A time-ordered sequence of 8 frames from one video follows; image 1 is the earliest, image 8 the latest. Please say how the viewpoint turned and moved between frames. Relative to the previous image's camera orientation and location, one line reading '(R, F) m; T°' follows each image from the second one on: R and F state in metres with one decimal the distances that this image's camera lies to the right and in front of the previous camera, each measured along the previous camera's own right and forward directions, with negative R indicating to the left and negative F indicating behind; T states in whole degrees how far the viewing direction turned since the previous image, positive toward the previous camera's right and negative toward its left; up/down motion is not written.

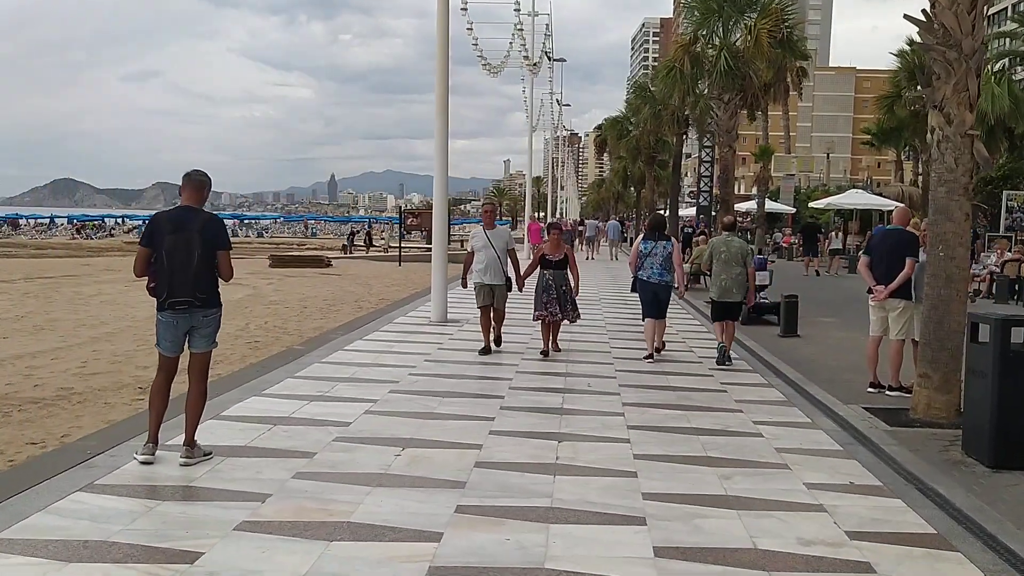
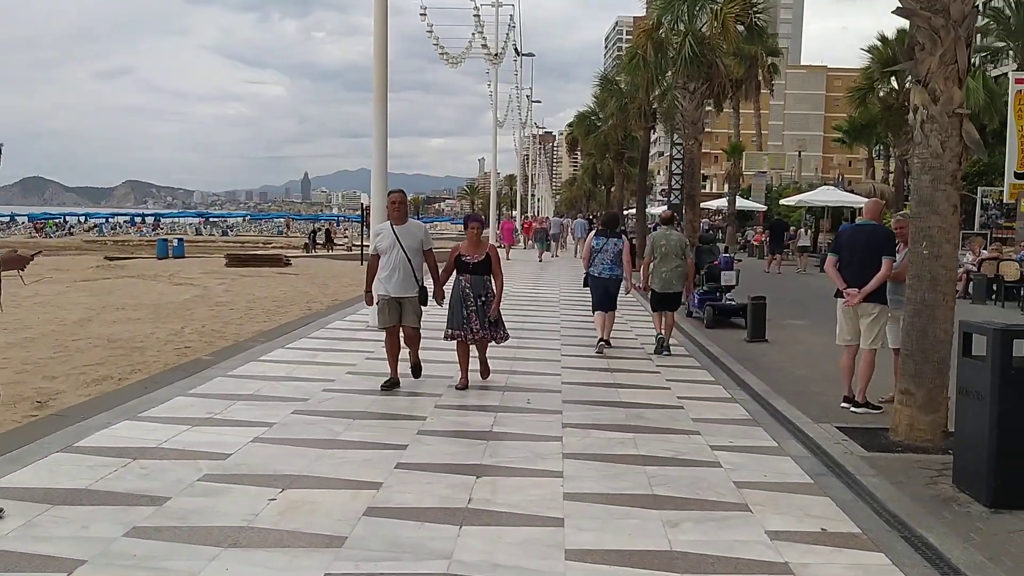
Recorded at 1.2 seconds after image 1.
(+0.4, +1.2) m; +2°
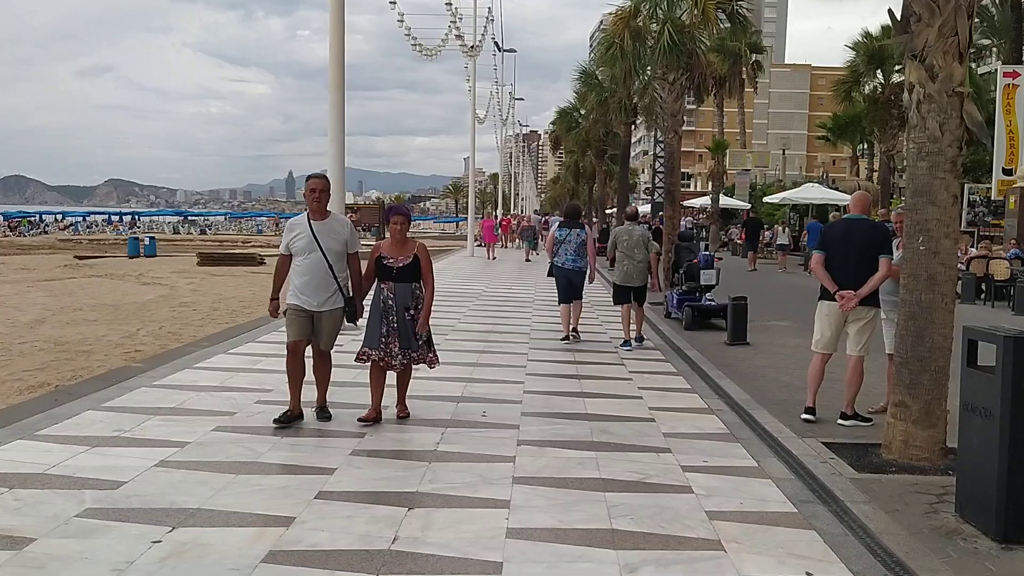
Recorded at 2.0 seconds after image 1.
(+0.3, +0.8) m; +1°
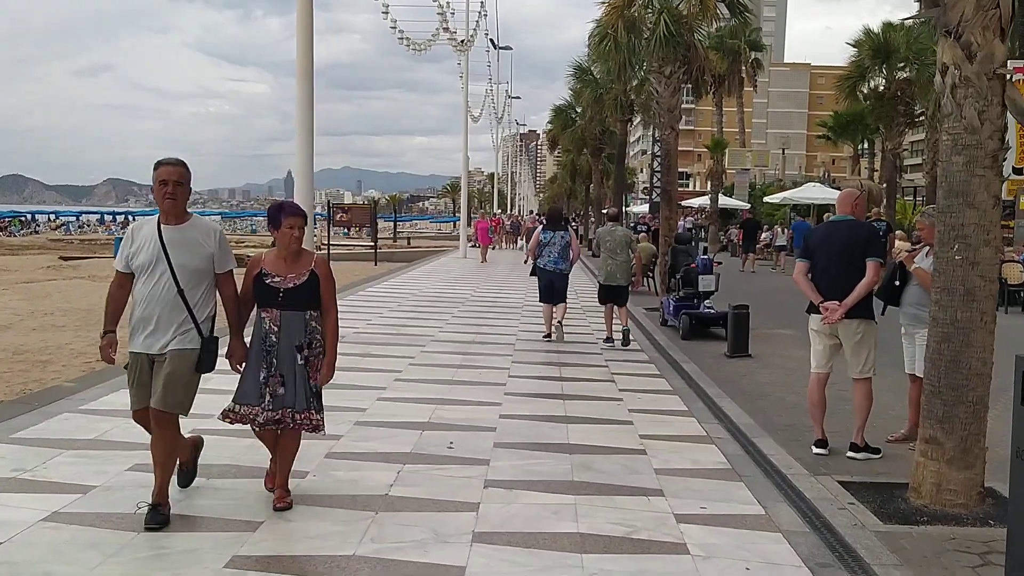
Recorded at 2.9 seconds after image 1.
(+0.2, +0.9) m; 0°
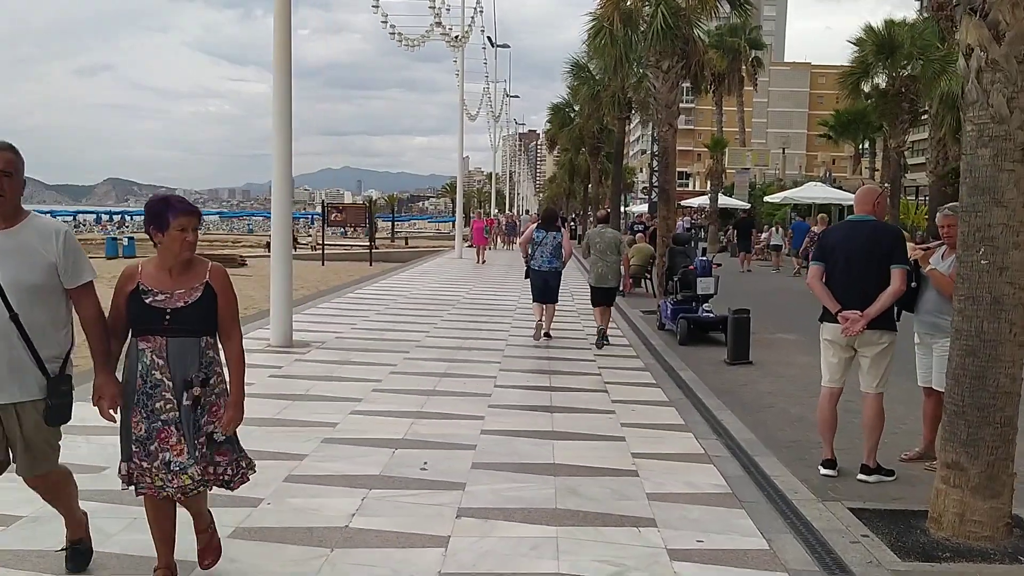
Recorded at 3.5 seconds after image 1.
(+0.1, +0.6) m; 0°
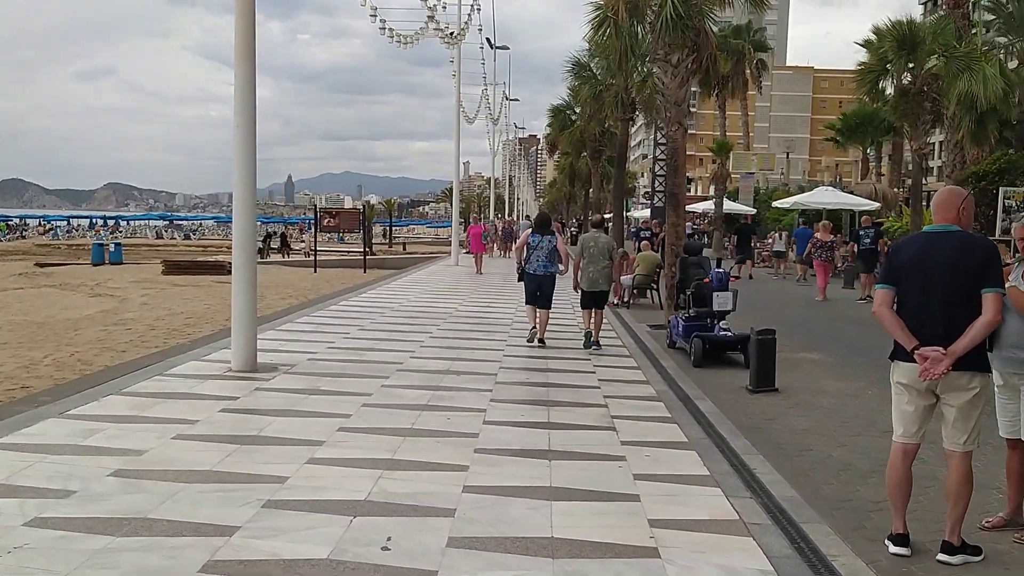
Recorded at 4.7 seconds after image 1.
(+0.1, +1.3) m; 0°
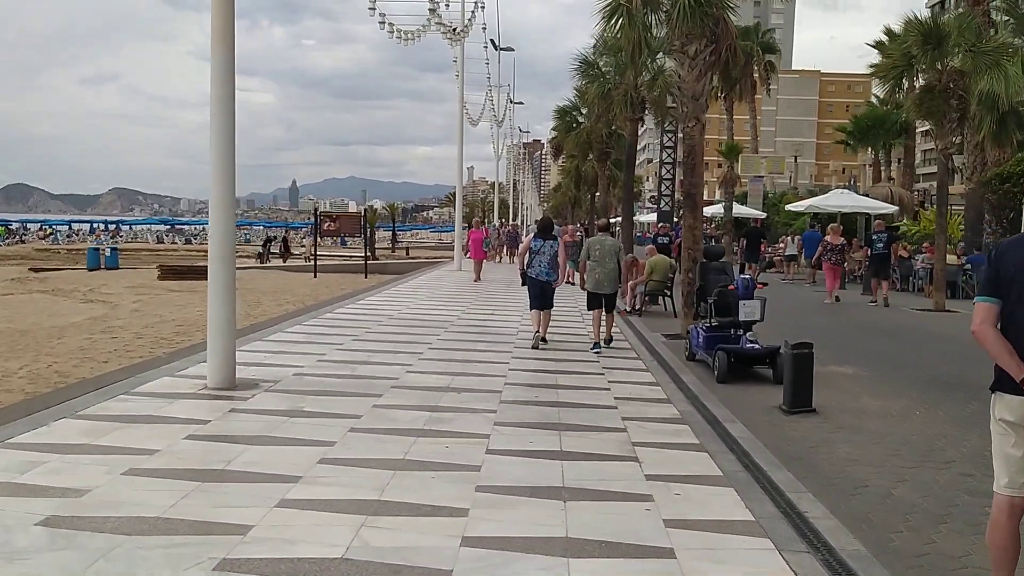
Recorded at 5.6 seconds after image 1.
(0.0, +1.0) m; 0°
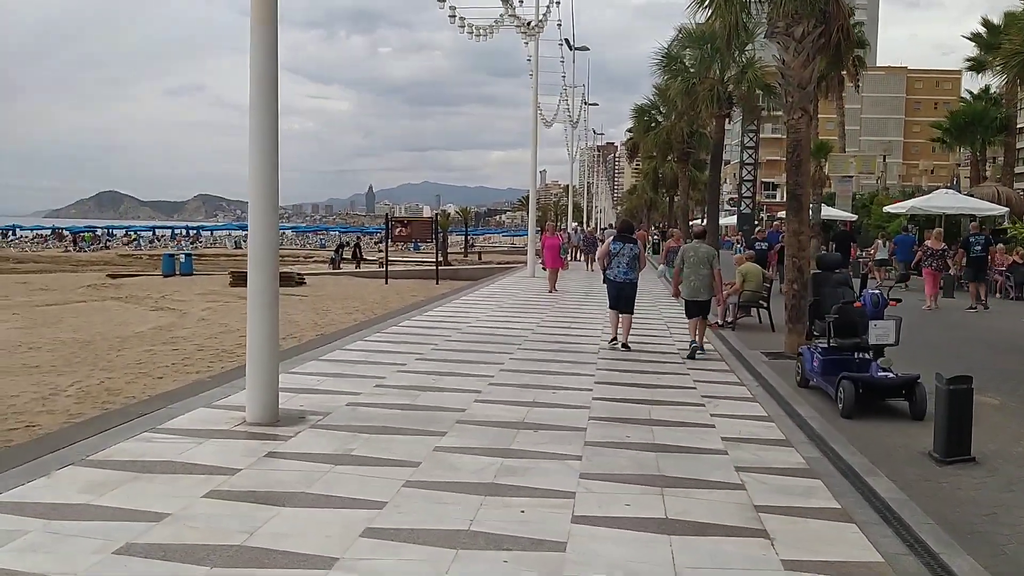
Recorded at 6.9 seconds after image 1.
(-0.1, +1.4) m; -5°
